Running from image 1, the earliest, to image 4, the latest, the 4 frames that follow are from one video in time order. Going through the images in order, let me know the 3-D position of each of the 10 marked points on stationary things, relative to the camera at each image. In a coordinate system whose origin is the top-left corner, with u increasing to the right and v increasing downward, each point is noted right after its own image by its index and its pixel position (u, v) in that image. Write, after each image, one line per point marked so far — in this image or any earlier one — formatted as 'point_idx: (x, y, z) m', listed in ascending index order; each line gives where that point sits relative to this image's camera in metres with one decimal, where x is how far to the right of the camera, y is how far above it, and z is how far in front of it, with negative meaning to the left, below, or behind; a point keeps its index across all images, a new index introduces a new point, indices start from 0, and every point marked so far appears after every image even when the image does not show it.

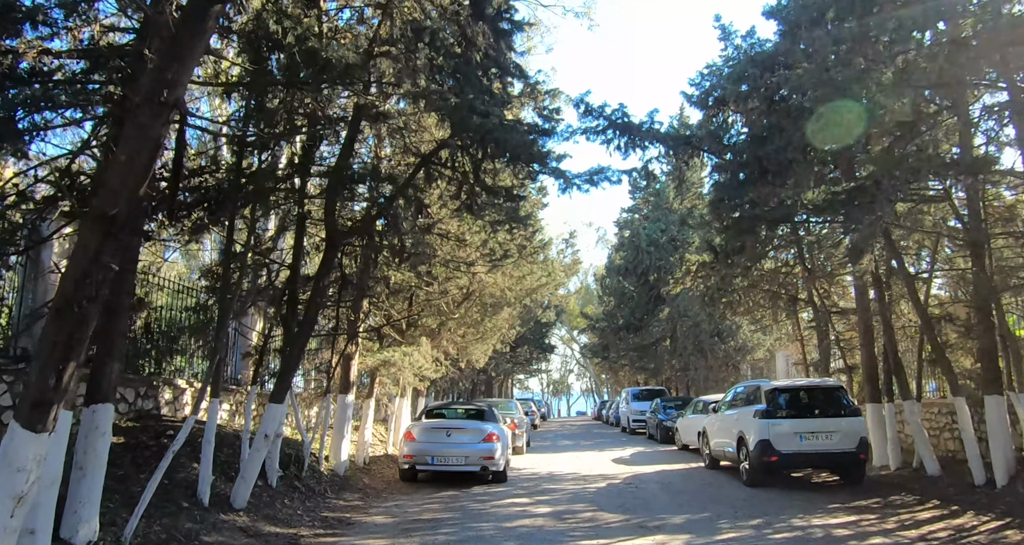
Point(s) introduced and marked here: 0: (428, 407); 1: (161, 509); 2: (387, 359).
0: (-1.7, -2.7, +14.5) m
1: (-3.9, -2.6, +7.9) m
2: (-2.5, -1.7, +14.1) m
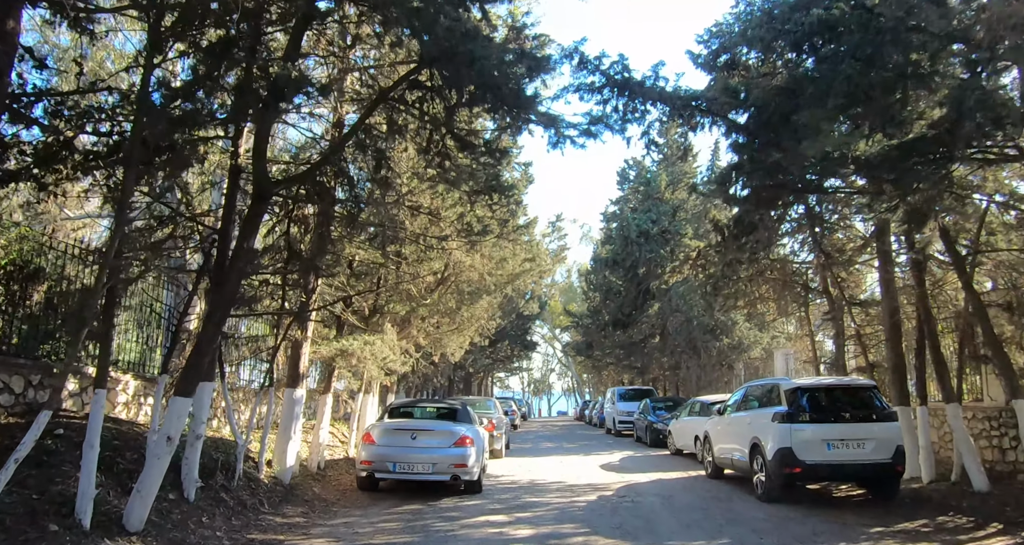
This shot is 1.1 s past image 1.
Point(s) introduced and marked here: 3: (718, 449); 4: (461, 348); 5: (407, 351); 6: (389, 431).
0: (-2.1, -2.3, +12.5) m
1: (-4.1, -2.2, +5.9) m
2: (-2.8, -1.3, +12.1) m
3: (+3.7, -3.2, +13.1) m
4: (-1.4, -2.0, +18.9) m
5: (-2.3, -1.7, +15.9) m
6: (-1.9, -2.5, +11.1) m
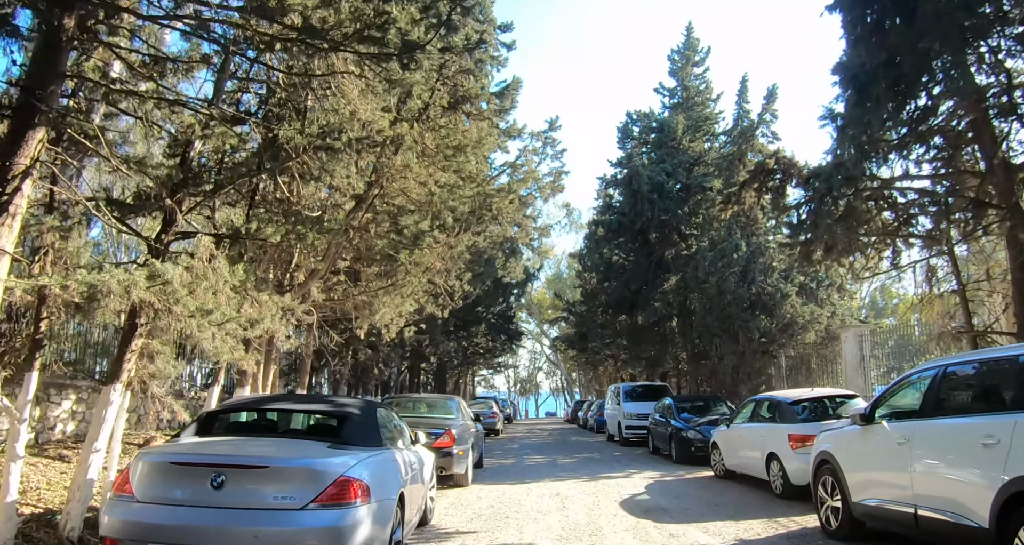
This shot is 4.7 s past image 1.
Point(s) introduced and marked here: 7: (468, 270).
0: (-2.5, -1.2, +6.2) m
1: (-4.4, -1.0, -0.4) m
2: (-3.2, -0.1, +5.8) m
3: (+3.3, -2.0, +6.9) m
4: (-1.9, -0.8, +12.6) m
5: (-2.8, -0.6, +9.5) m
6: (-2.3, -1.3, +4.8) m
7: (-0.9, +0.1, +14.3) m
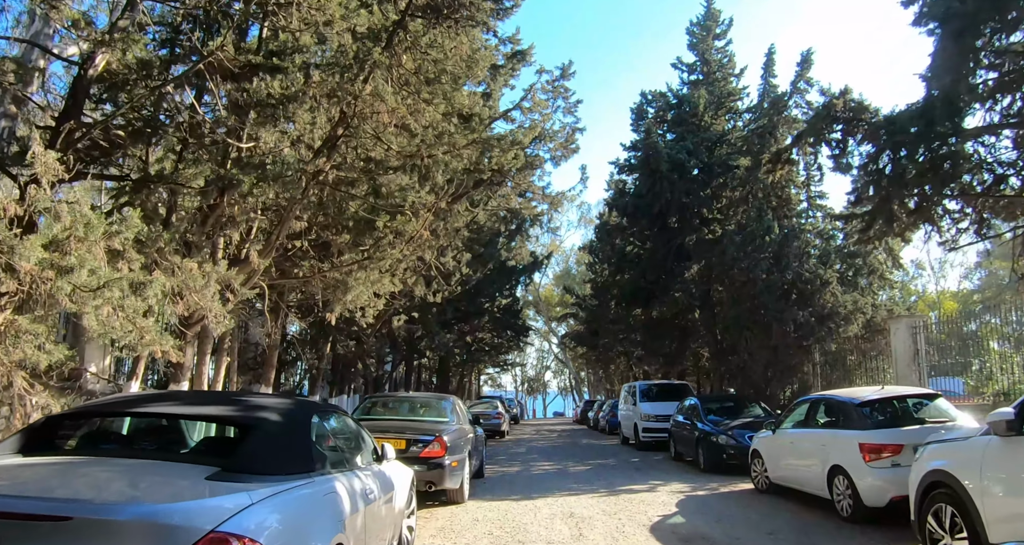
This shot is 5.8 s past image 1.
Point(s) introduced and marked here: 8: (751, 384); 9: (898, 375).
0: (-2.5, -0.8, +4.2) m
1: (-4.4, -0.7, -2.4) m
2: (-3.2, +0.2, +3.8) m
3: (+3.3, -1.7, +4.9) m
4: (-1.8, -0.5, +10.7) m
5: (-2.7, -0.2, +7.6) m
6: (-2.3, -0.9, +2.8) m
7: (-0.8, +0.4, +12.3) m
8: (+6.3, -2.9, +19.1) m
9: (+7.8, -2.1, +14.6) m
